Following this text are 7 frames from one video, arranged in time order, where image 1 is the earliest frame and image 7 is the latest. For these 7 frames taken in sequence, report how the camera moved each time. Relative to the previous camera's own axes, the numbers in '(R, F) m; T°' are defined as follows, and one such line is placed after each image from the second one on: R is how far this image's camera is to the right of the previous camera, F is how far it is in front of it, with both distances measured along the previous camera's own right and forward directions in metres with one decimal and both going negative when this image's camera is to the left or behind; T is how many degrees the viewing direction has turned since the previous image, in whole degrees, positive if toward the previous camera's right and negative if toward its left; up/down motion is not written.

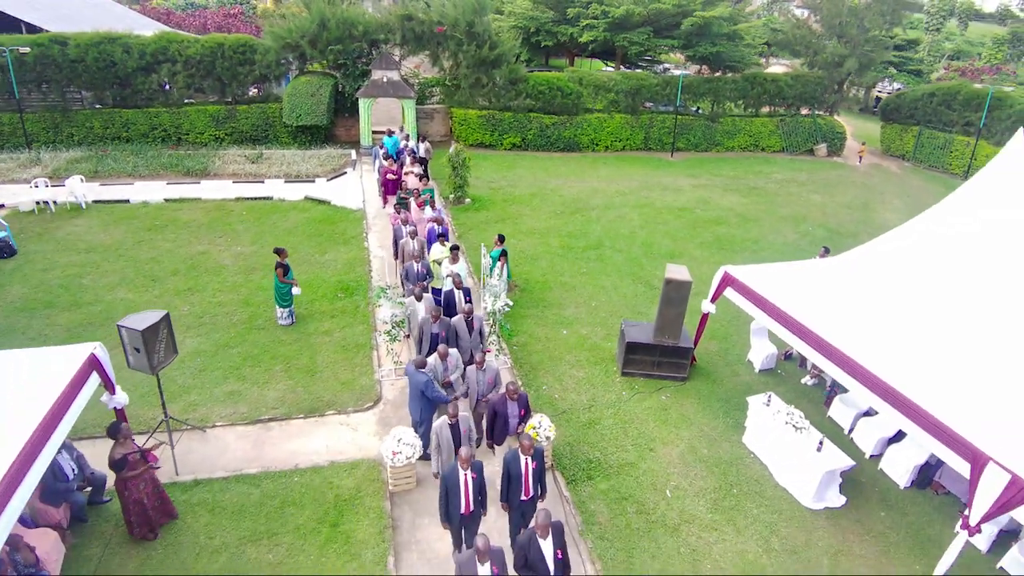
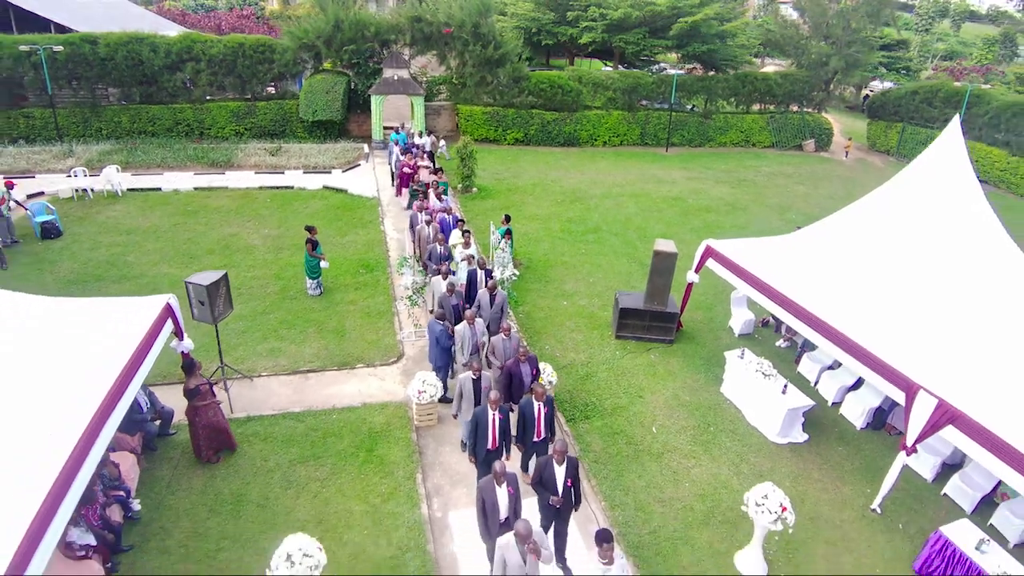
(-0.1, -1.1) m; 0°
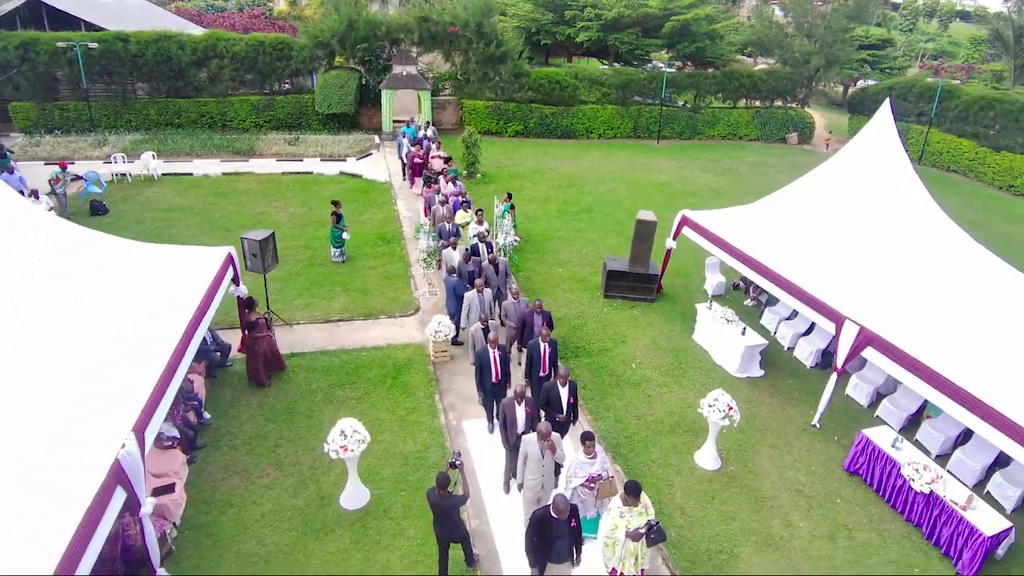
(0.0, -1.5) m; 0°
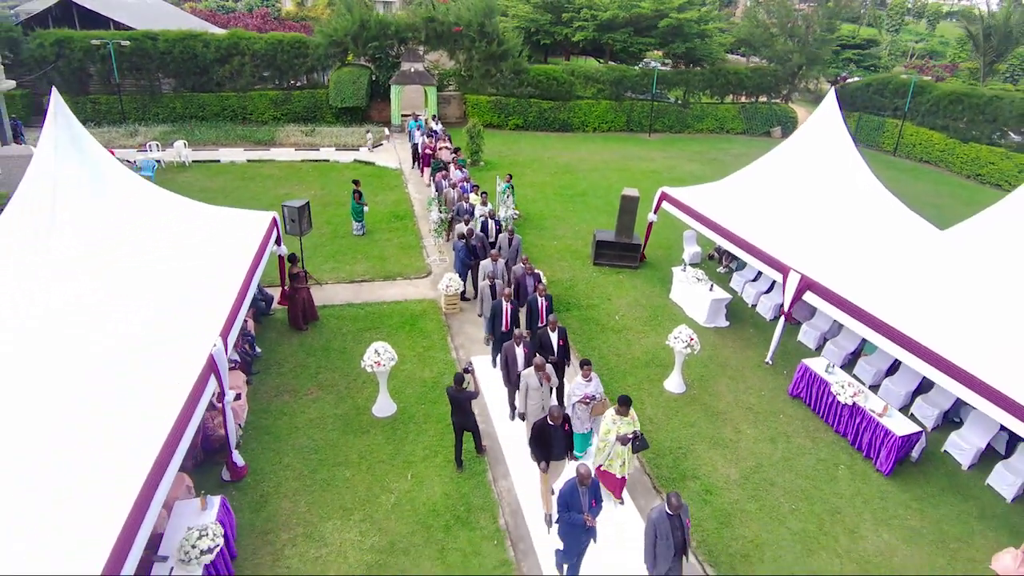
(0.0, -1.6) m; 0°
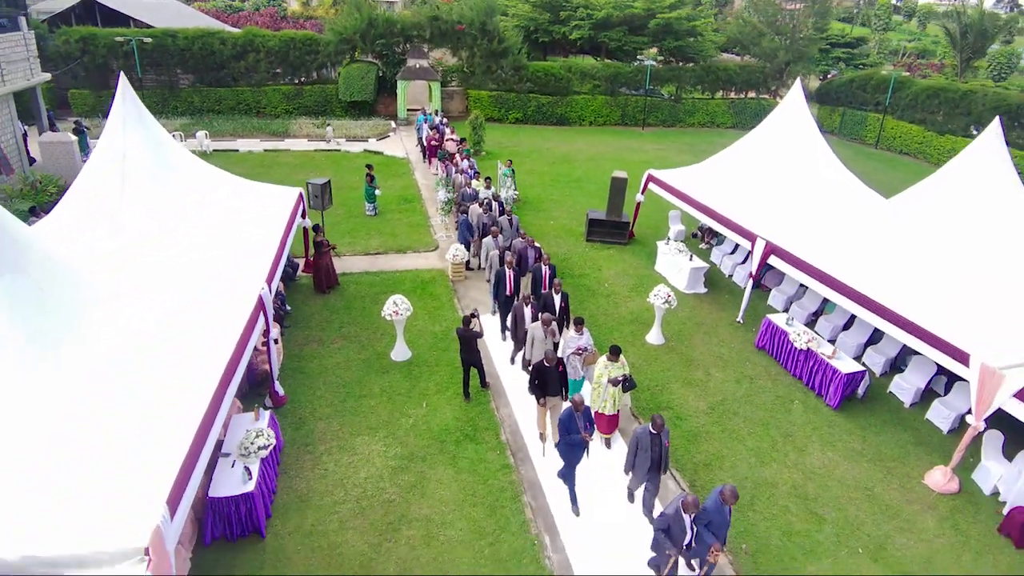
(0.0, -1.3) m; 0°
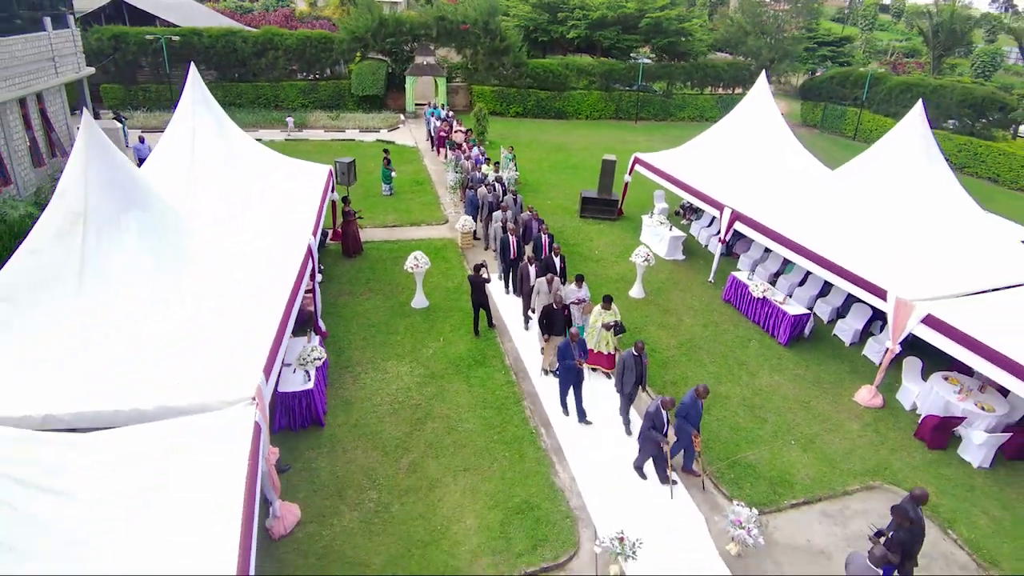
(0.0, -1.8) m; 0°
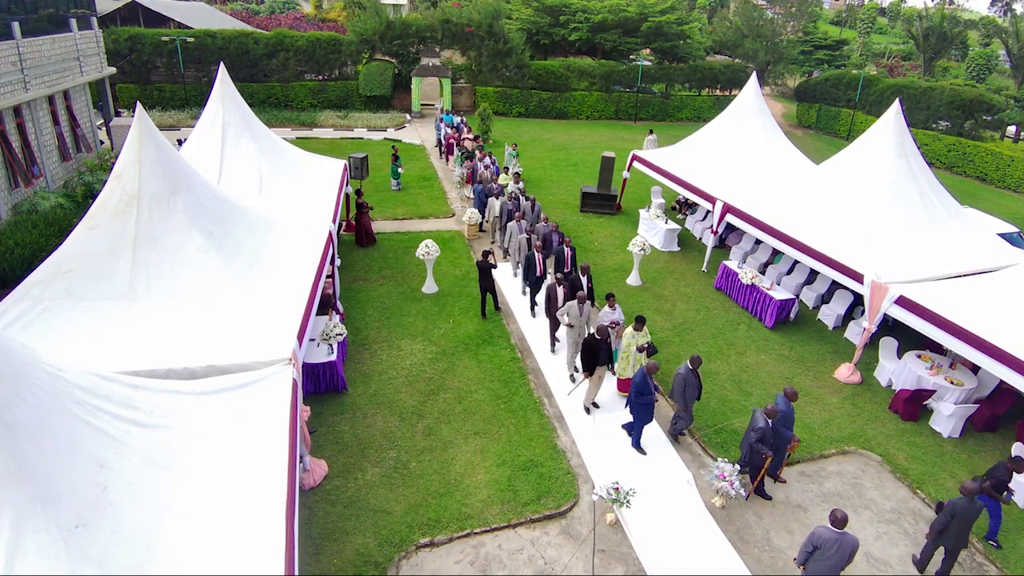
(-0.1, -0.8) m; 0°
